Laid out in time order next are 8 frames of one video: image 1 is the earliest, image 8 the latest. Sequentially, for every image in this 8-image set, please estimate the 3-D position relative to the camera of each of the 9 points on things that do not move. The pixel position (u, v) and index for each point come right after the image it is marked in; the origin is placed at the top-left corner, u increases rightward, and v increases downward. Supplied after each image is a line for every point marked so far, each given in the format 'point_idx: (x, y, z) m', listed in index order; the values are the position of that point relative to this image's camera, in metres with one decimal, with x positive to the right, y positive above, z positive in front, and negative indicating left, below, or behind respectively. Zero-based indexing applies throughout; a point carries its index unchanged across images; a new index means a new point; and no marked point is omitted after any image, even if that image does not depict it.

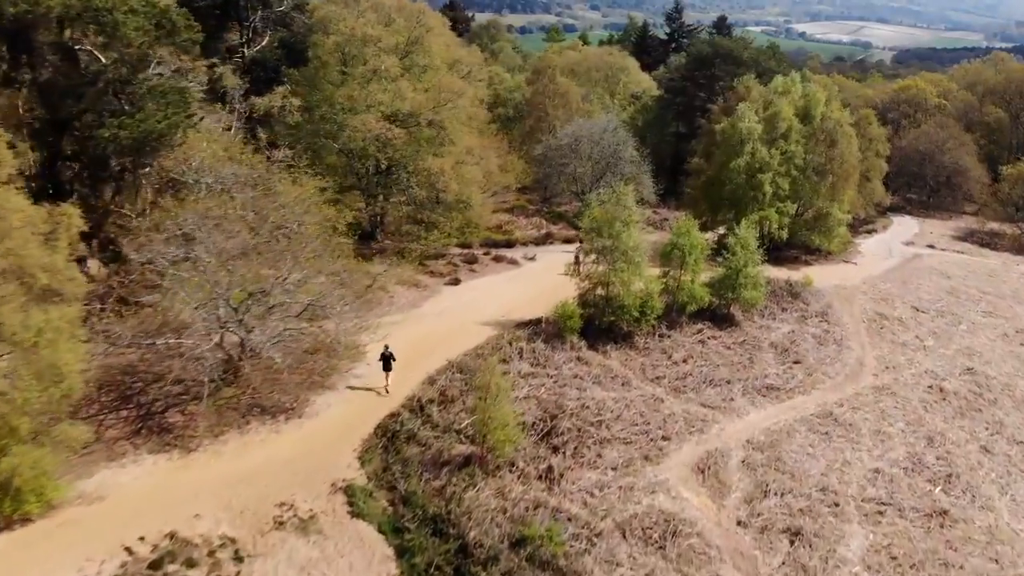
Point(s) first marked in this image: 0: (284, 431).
0: (-9.1, -5.6, +20.1) m
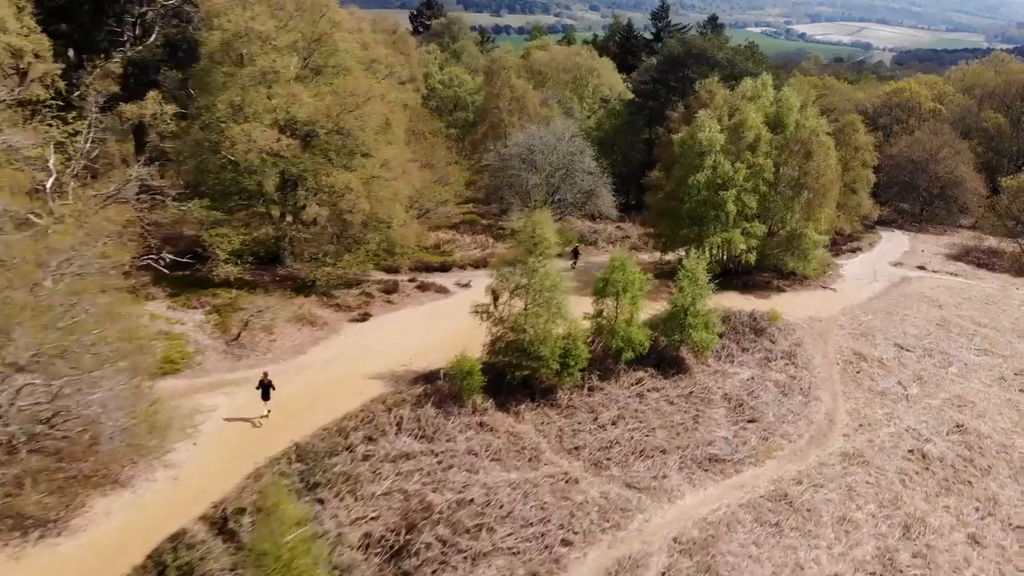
0: (-14.0, -7.8, +15.2) m
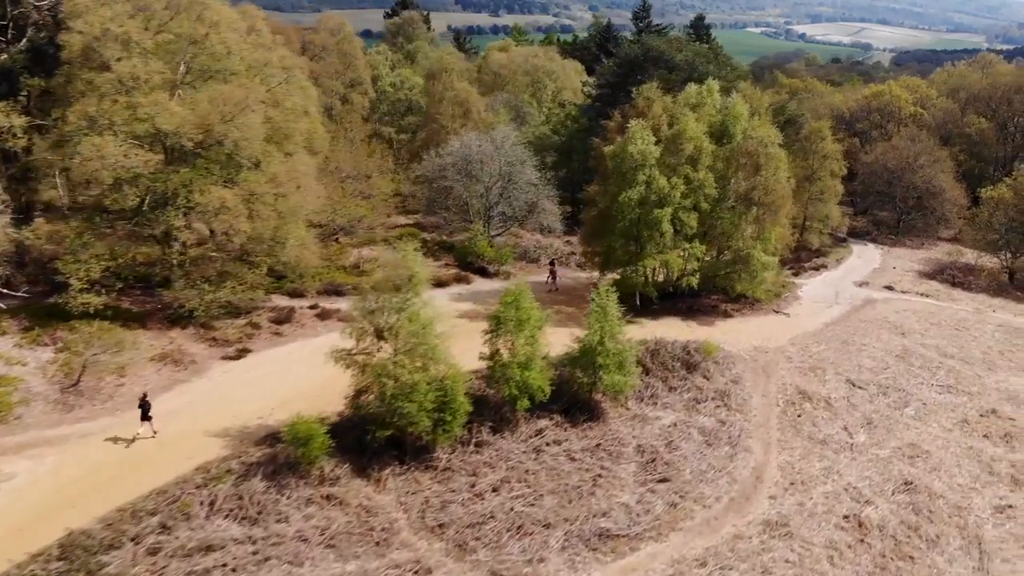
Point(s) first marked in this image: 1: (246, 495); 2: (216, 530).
0: (-19.5, -9.5, +11.7) m
1: (-9.3, -7.2, +18.3) m
2: (-9.7, -7.9, +17.1) m
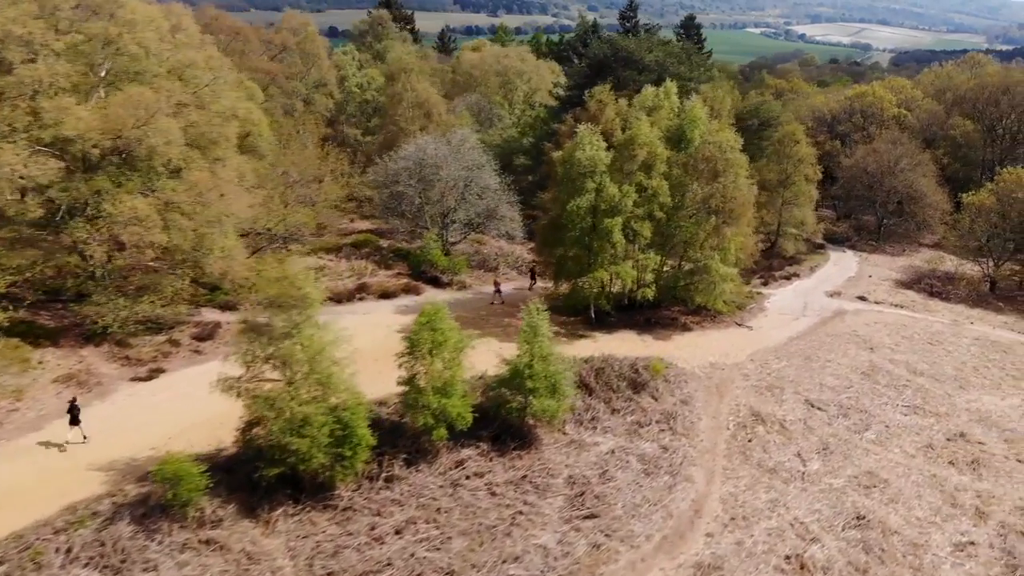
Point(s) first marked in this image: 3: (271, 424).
0: (-22.9, -10.2, +9.9) m
1: (-12.7, -8.0, +16.5) m
2: (-13.2, -8.6, +15.3) m
3: (-8.4, -4.8, +19.1) m
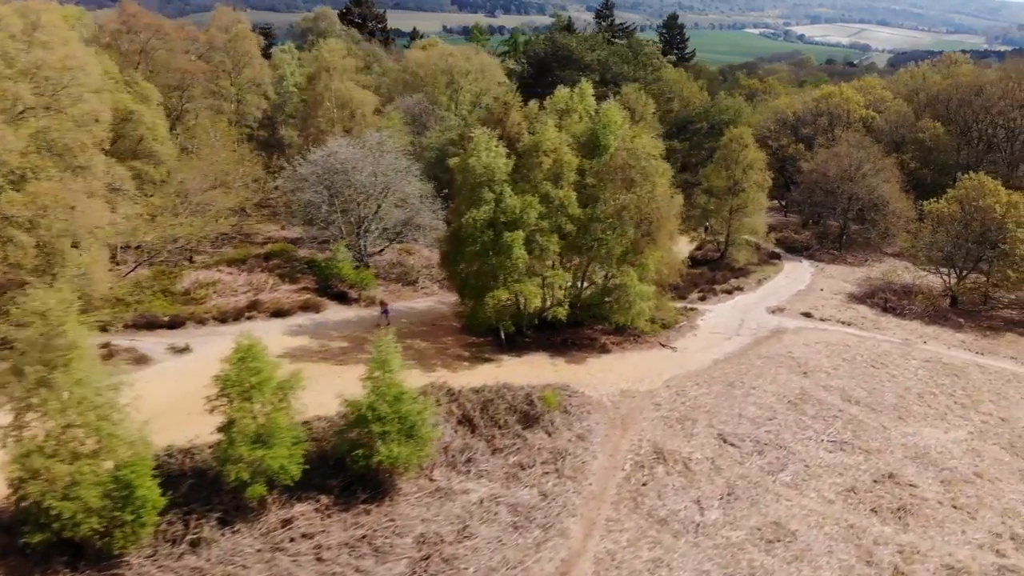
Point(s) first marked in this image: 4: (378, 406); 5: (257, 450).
0: (-28.8, -11.3, +7.1) m
1: (-18.6, -9.0, +13.6) m
2: (-19.1, -9.7, +12.4) m
3: (-14.4, -5.9, +16.2) m
4: (-5.0, -4.5, +20.1) m
5: (-8.7, -5.6, +18.5) m
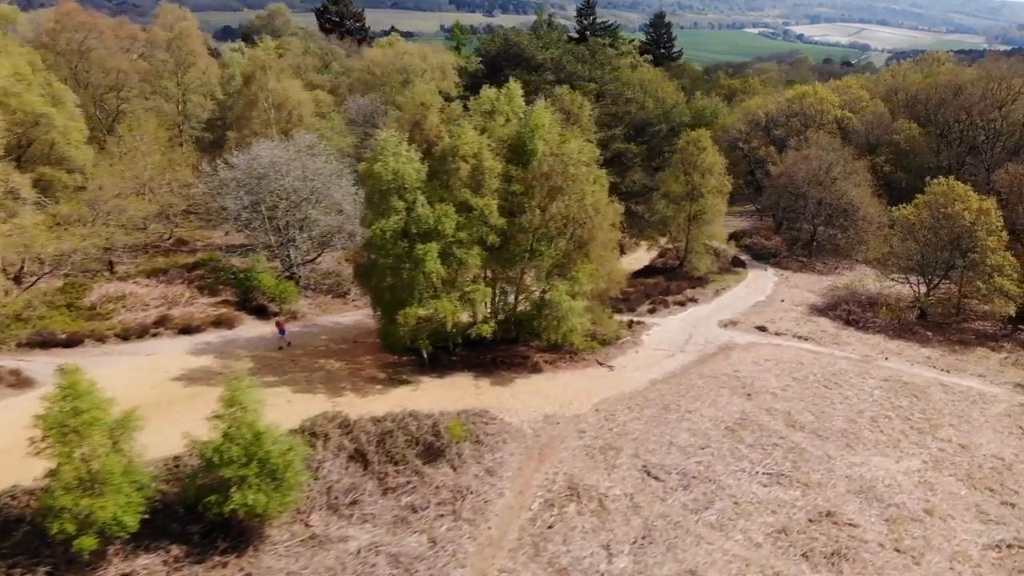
0: (-33.2, -12.1, +4.9) m
1: (-22.9, -9.9, +11.4) m
2: (-23.4, -10.5, +10.2) m
3: (-18.7, -6.8, +14.0) m
4: (-9.3, -5.3, +17.8) m
5: (-13.0, -6.4, +16.3) m
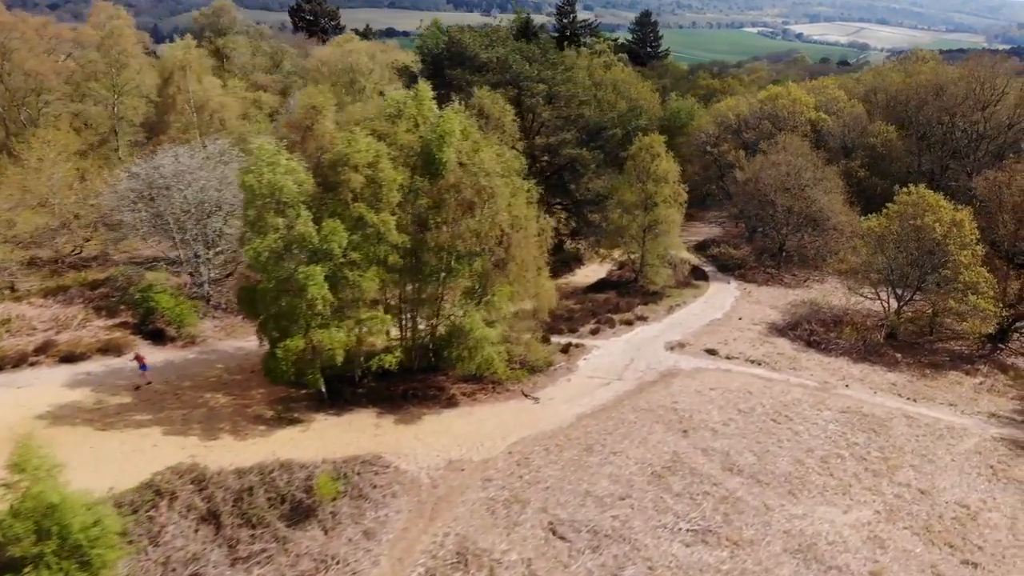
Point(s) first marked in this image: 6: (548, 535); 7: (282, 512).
0: (-37.6, -13.4, +2.0) m
1: (-27.4, -11.1, +8.5) m
2: (-27.8, -11.8, +7.3) m
3: (-23.1, -8.0, +11.0) m
4: (-13.7, -6.6, +14.9) m
5: (-17.4, -7.7, +13.4) m
6: (+1.5, -9.6, +20.3) m
7: (-8.4, -8.3, +19.4) m
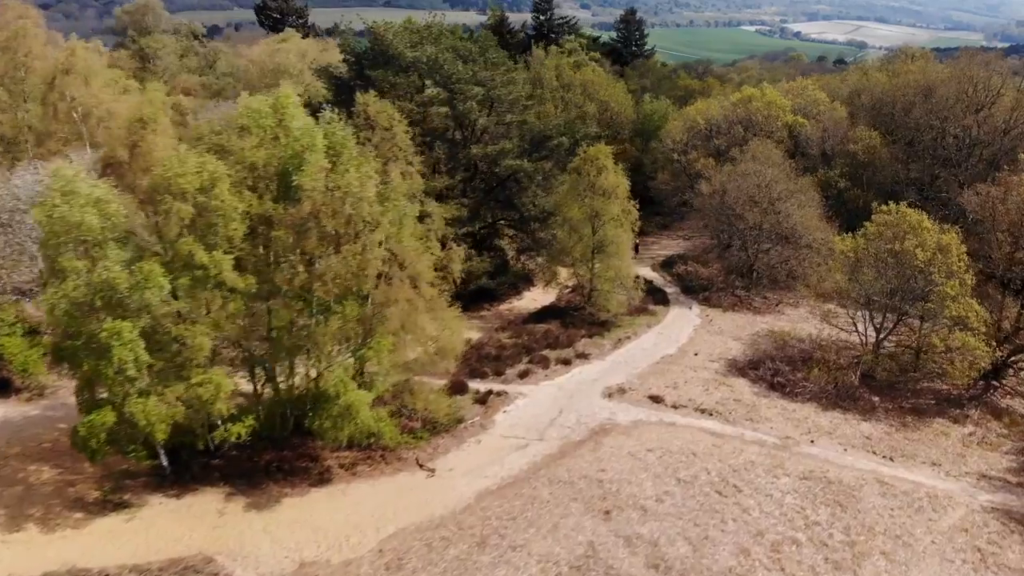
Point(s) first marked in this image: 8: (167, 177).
0: (-42.2, -15.6, -2.6) m
1: (-31.9, -13.2, +4.0) m
2: (-32.4, -13.9, +2.8) m
3: (-27.7, -10.1, +6.5) m
4: (-18.3, -8.6, +10.4) m
5: (-22.0, -9.7, +8.9) m
6: (-3.1, -11.6, +15.8) m
7: (-13.0, -10.3, +14.9) m
8: (-12.0, +4.0, +18.7) m
